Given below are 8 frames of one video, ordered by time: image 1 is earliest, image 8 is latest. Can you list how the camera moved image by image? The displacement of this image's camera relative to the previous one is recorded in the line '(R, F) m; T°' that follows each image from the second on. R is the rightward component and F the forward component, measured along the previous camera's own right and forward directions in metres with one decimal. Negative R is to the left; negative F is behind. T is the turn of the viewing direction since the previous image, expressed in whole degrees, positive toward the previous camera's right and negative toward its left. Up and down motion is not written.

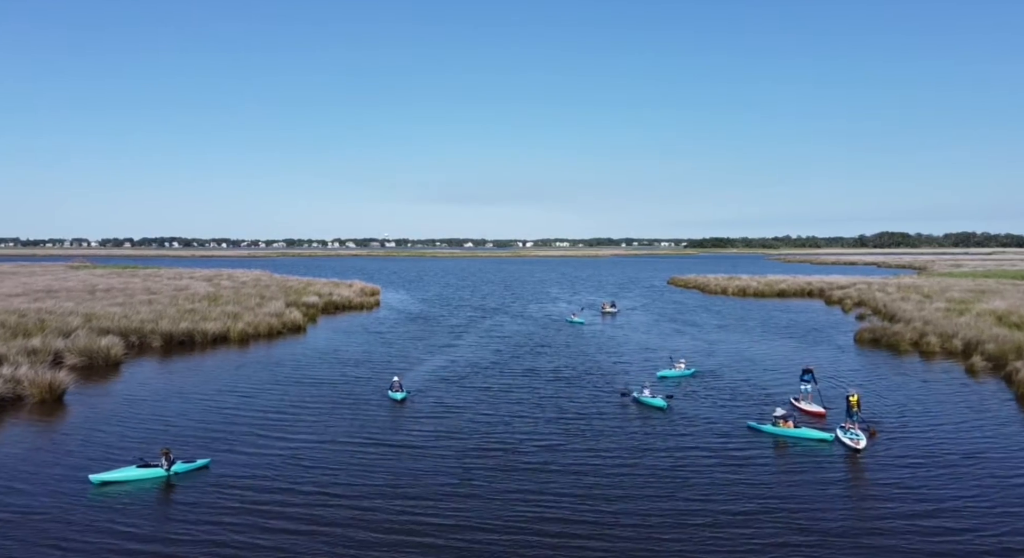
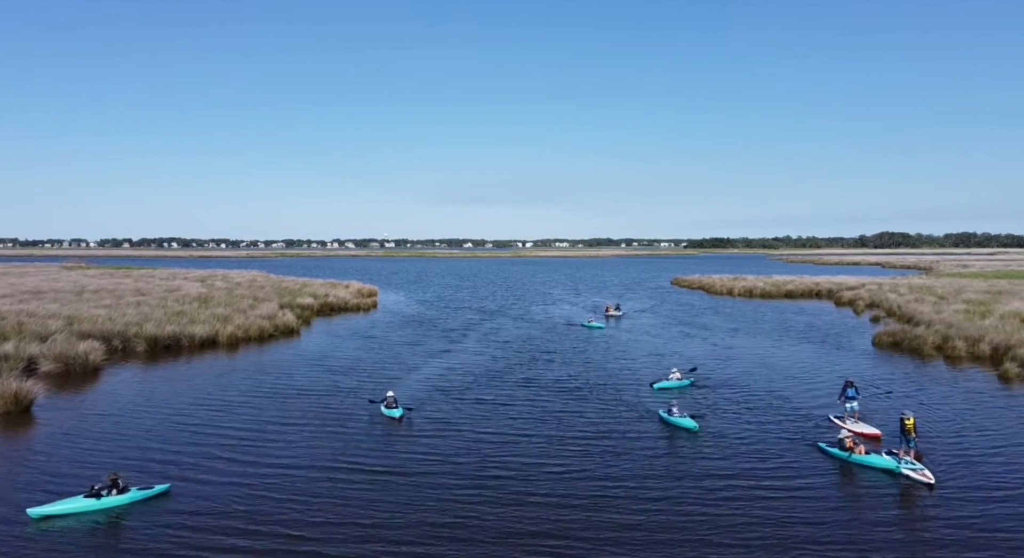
(-0.1, +1.9) m; 0°
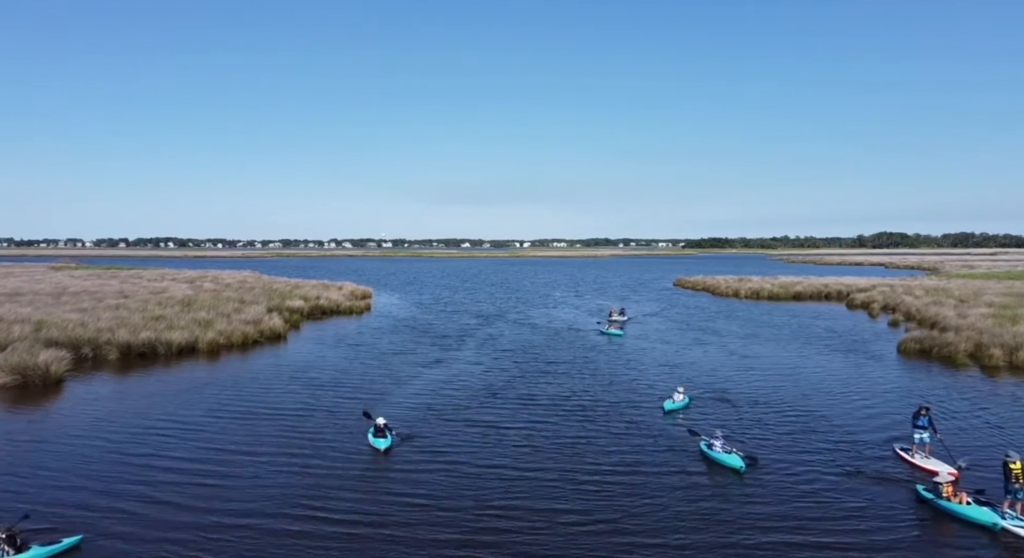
(-0.2, +2.6) m; 0°
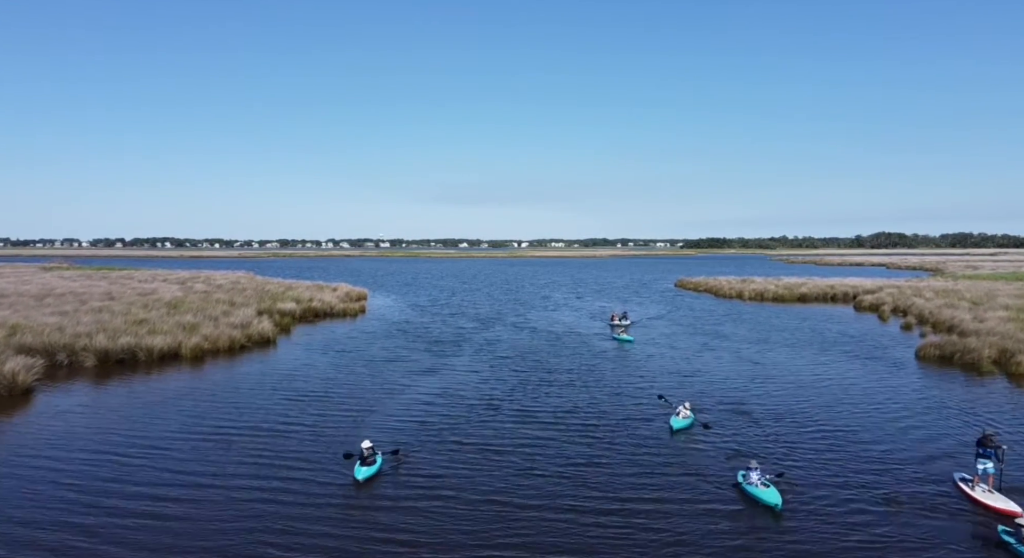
(-0.1, +1.8) m; 0°
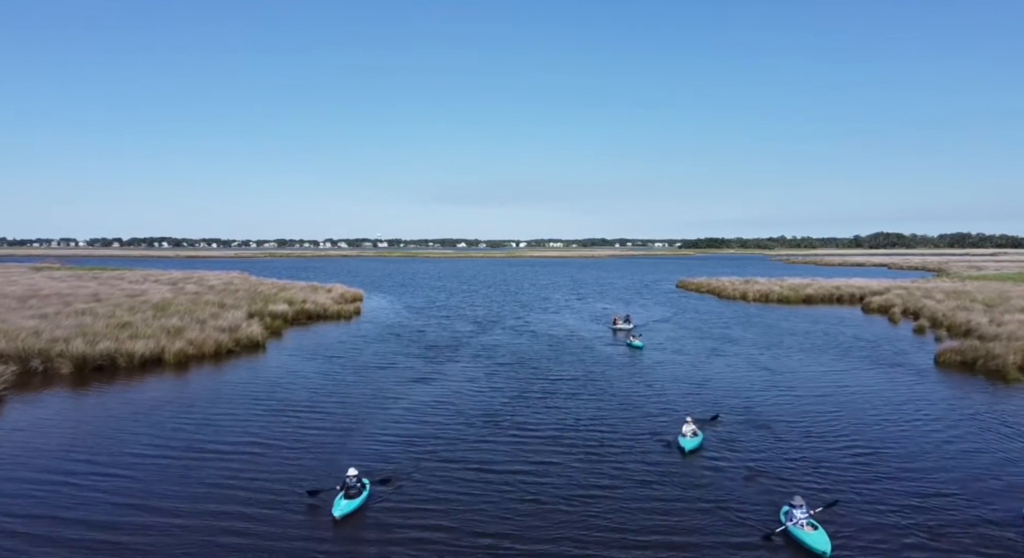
(-0.1, +1.7) m; 0°
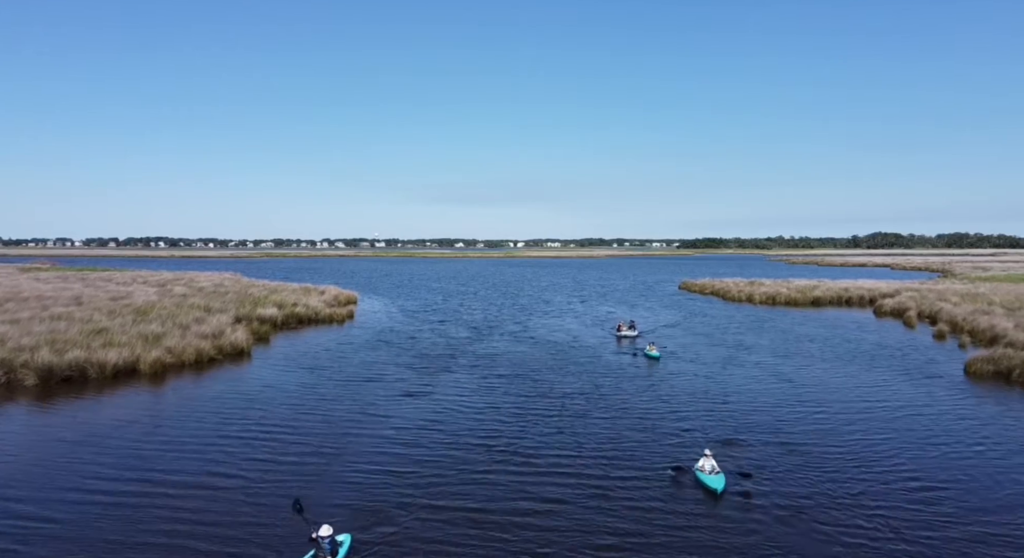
(-0.1, +2.3) m; 0°
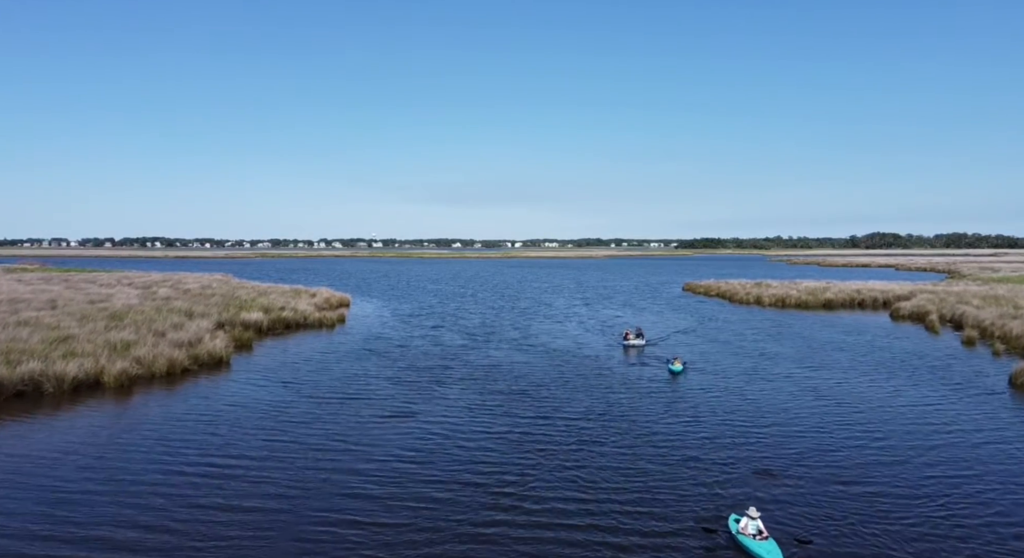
(-0.2, +2.8) m; 0°
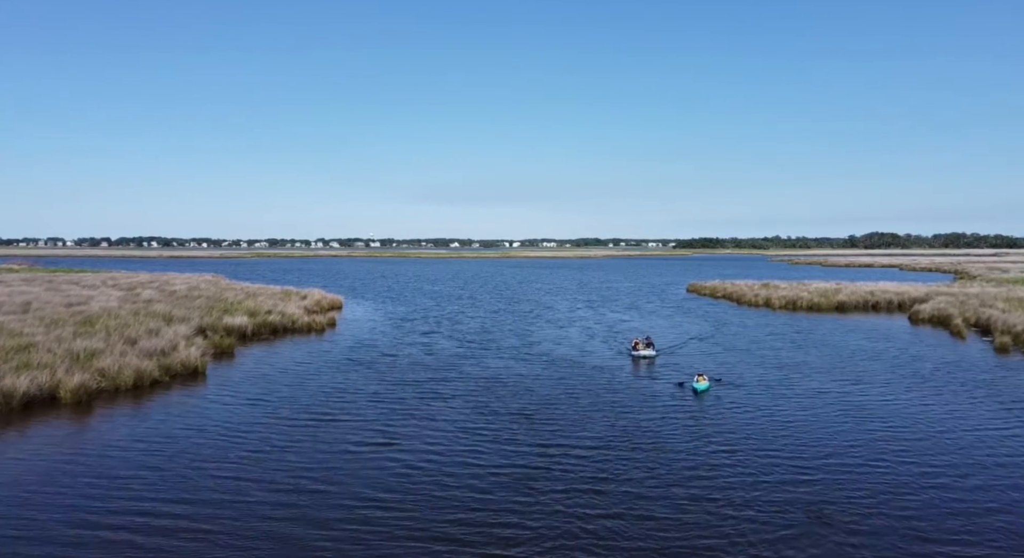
(-0.2, +2.8) m; 0°
